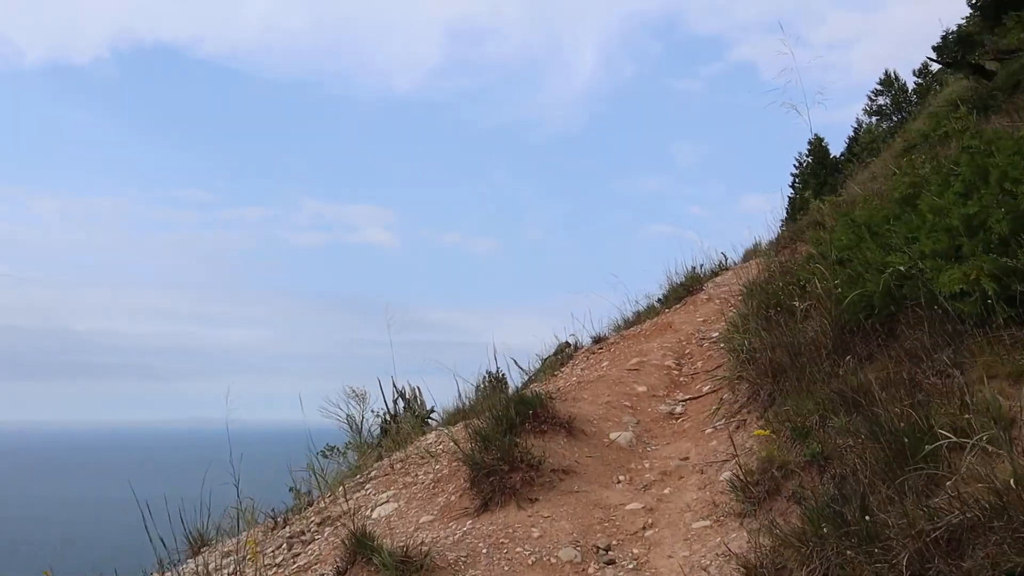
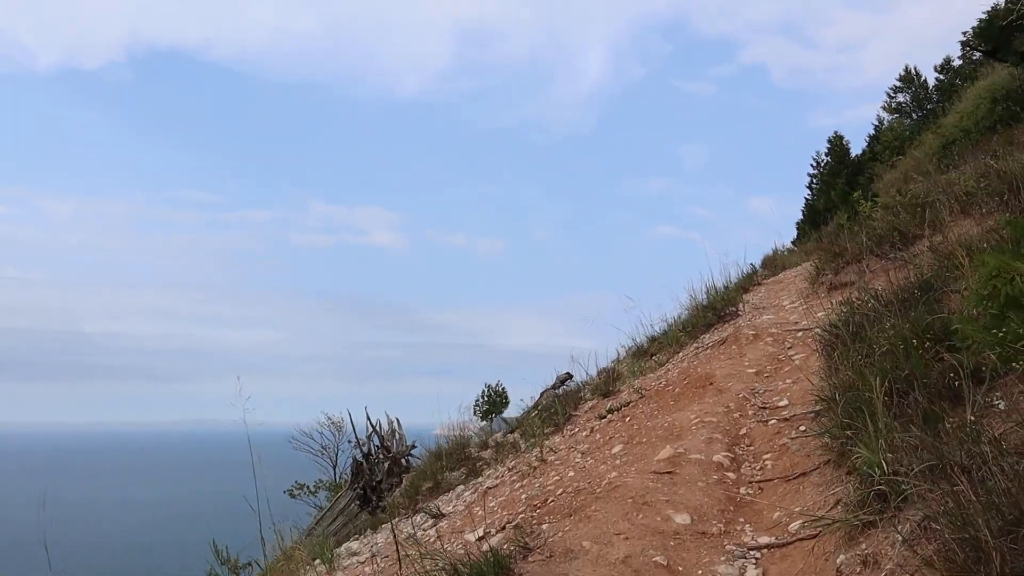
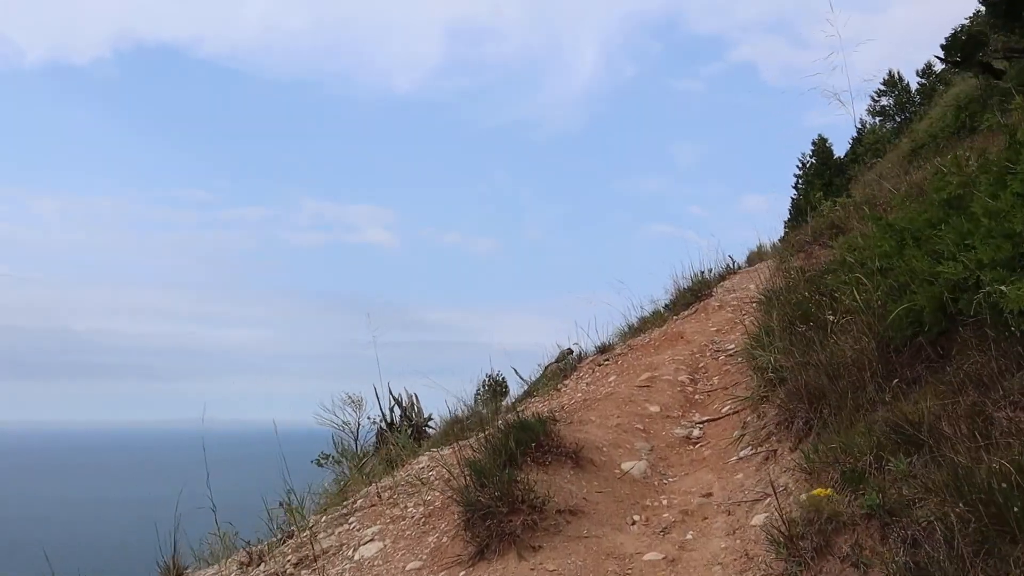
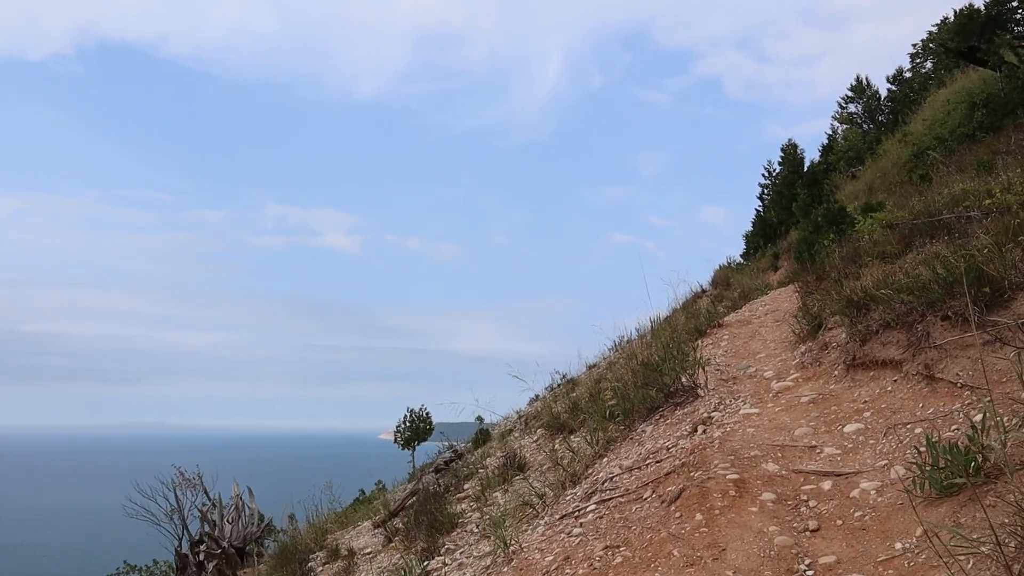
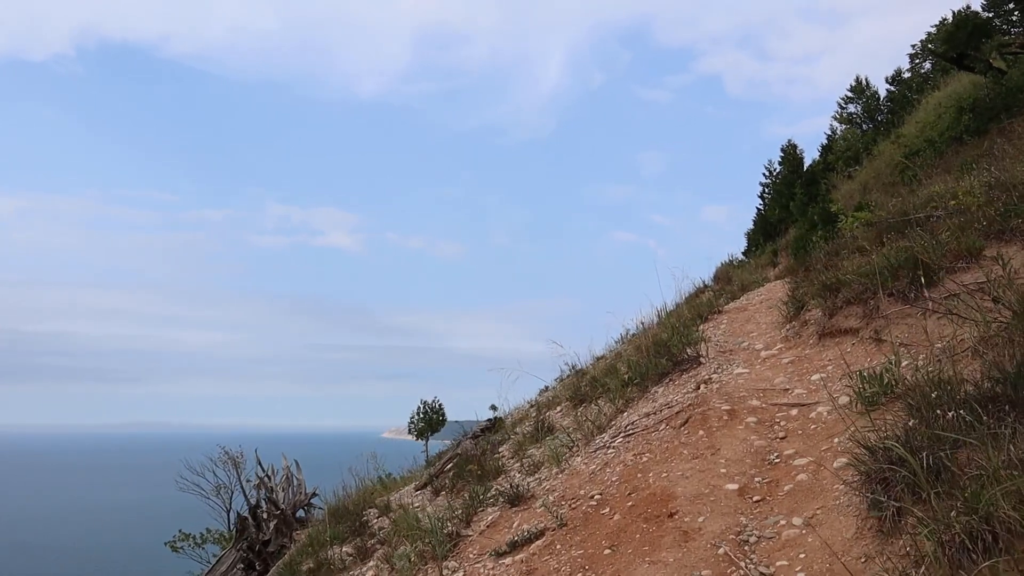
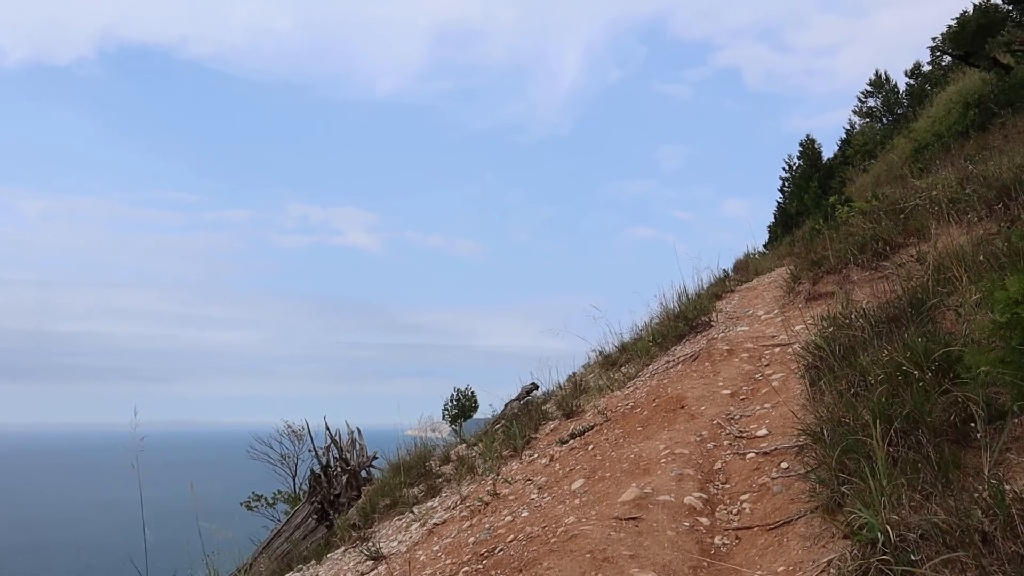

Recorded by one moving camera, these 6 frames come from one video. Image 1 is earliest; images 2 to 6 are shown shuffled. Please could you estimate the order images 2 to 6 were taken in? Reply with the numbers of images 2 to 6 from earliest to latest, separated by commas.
3, 2, 6, 5, 4
